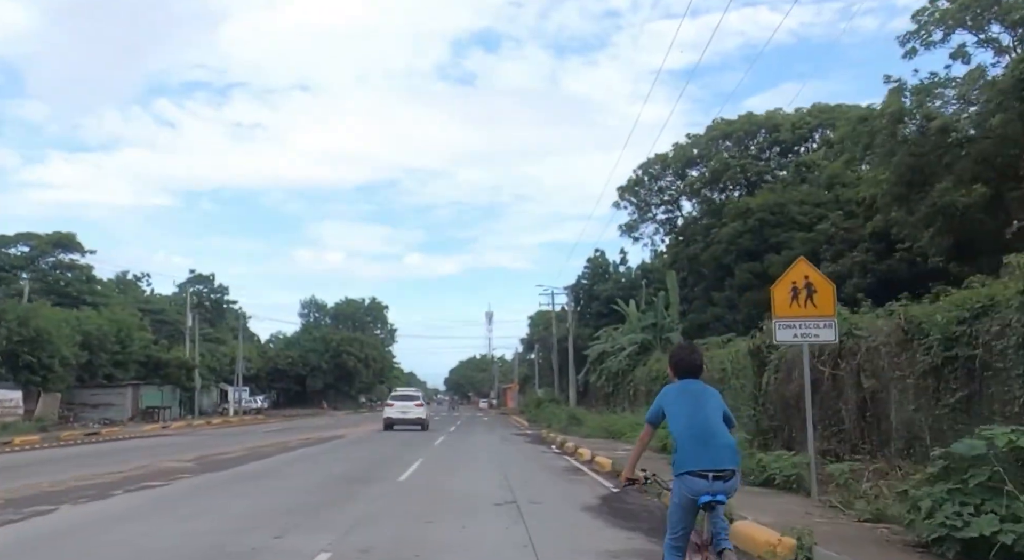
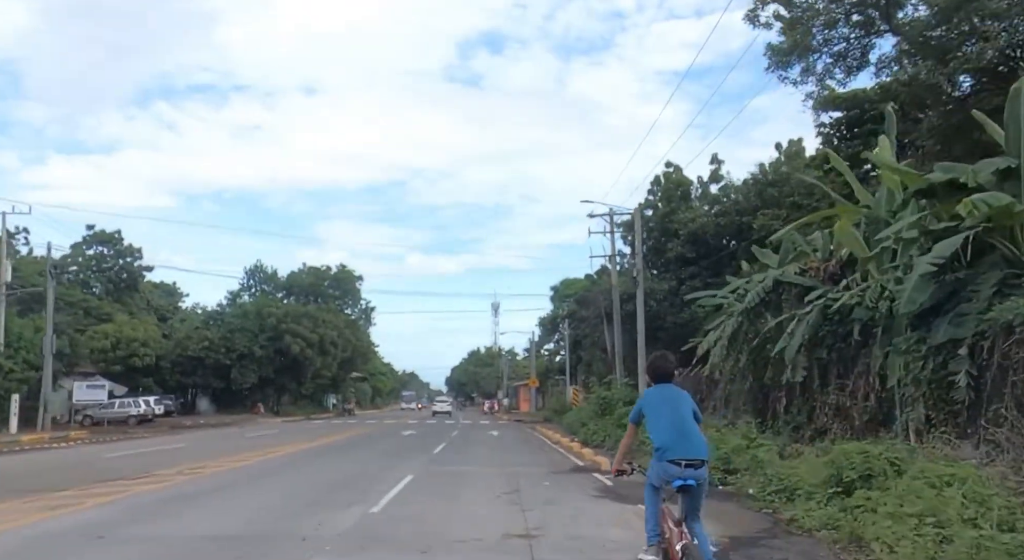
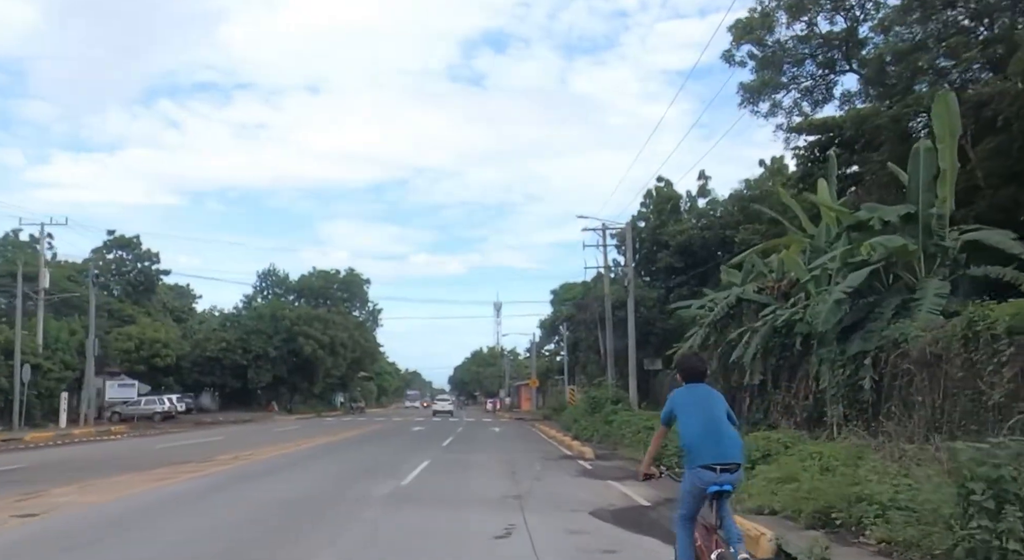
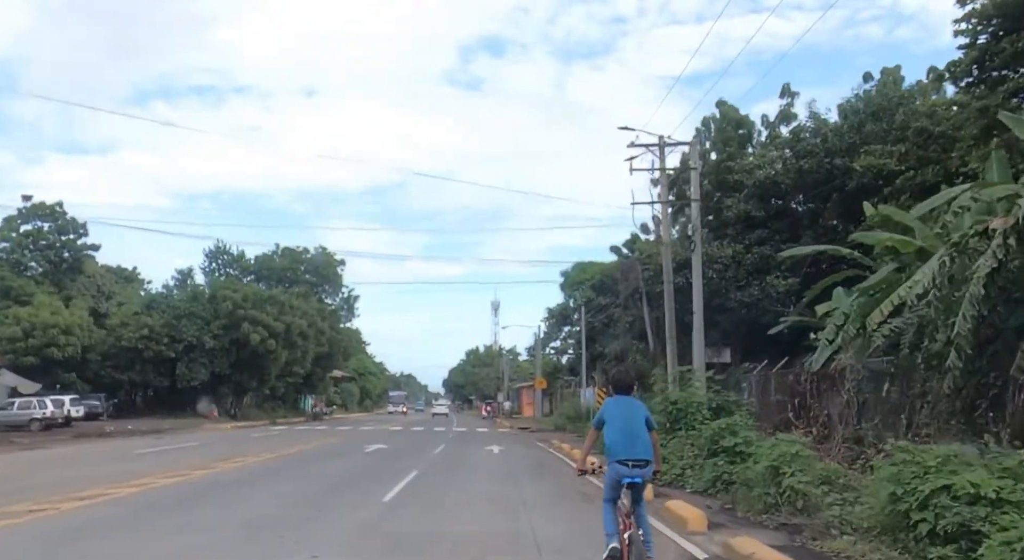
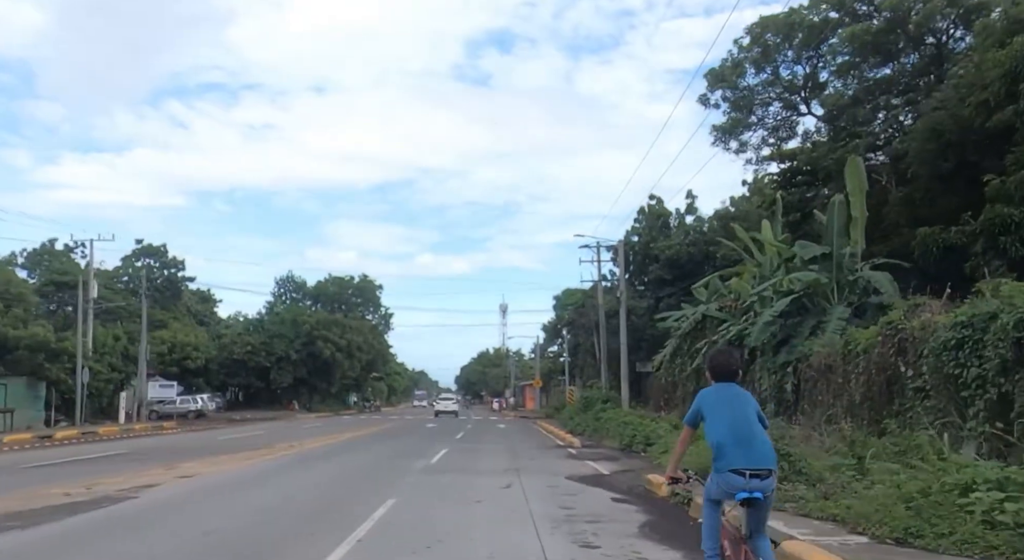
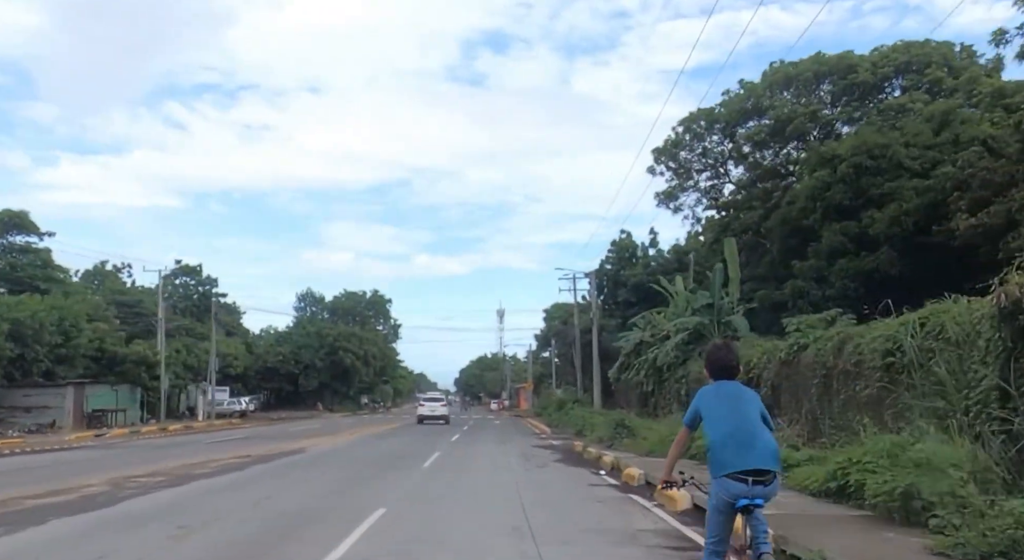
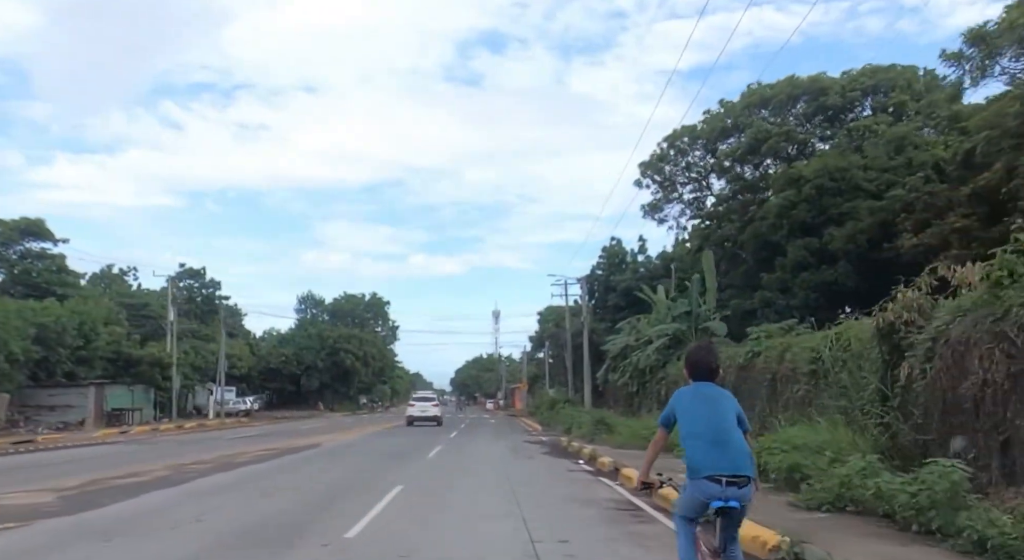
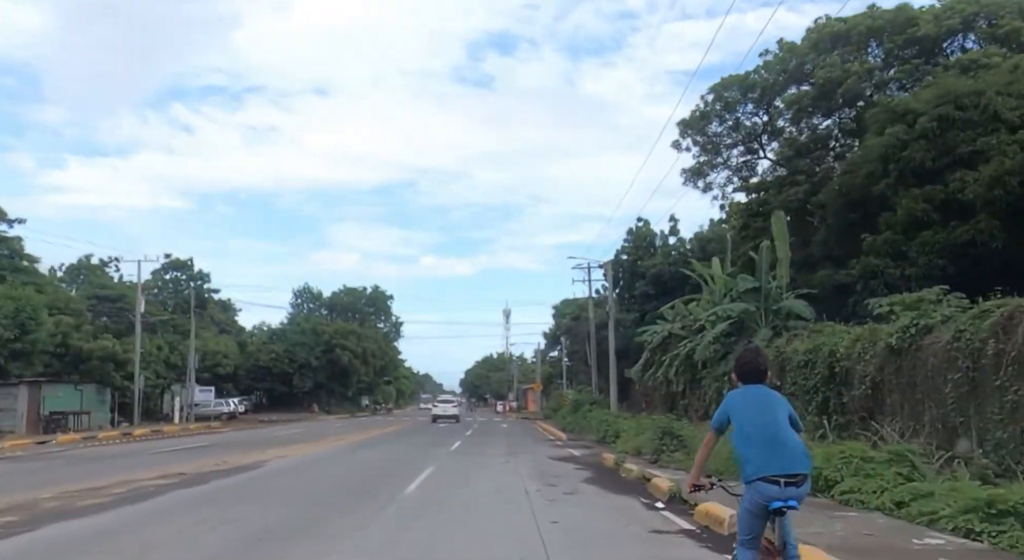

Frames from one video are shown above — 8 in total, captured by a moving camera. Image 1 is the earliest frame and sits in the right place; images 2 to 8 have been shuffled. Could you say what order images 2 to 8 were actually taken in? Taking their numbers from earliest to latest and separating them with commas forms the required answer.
7, 6, 8, 5, 3, 2, 4
